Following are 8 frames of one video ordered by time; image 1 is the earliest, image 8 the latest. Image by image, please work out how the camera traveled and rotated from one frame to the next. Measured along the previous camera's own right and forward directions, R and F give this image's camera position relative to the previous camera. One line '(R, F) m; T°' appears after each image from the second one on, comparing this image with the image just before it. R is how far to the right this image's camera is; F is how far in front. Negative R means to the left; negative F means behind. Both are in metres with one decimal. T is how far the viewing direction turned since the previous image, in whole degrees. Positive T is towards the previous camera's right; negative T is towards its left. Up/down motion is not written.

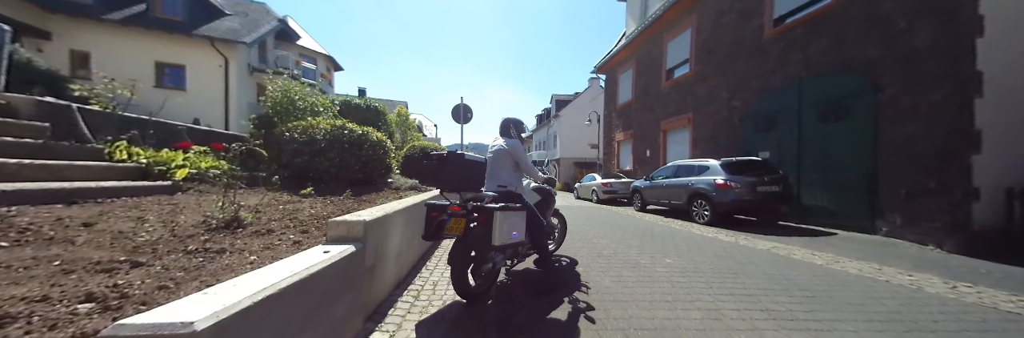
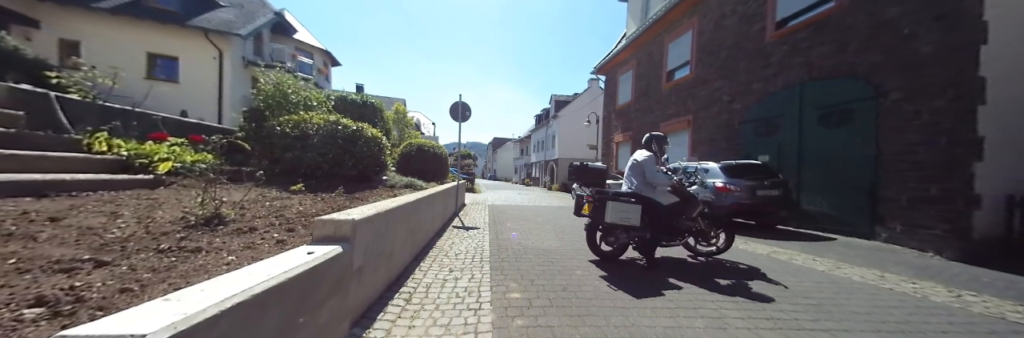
(0.0, +0.1) m; +1°
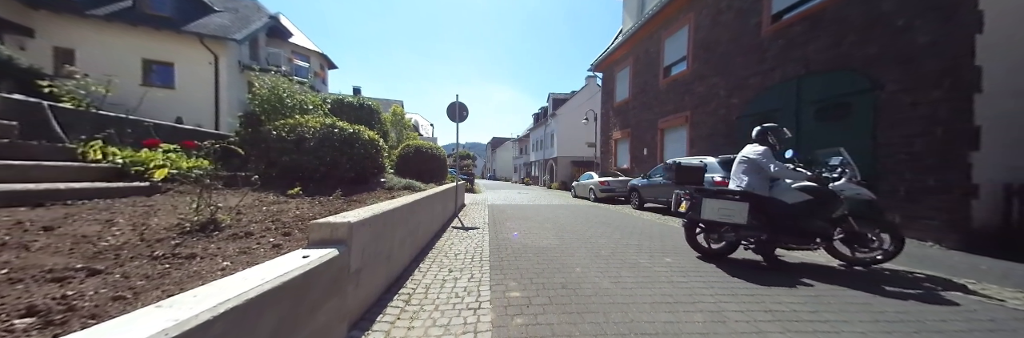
(0.0, 0.0) m; 0°
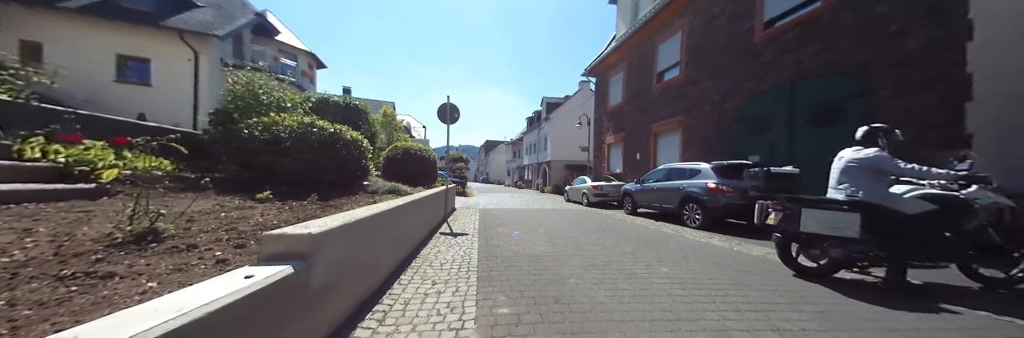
(0.0, +0.2) m; +1°
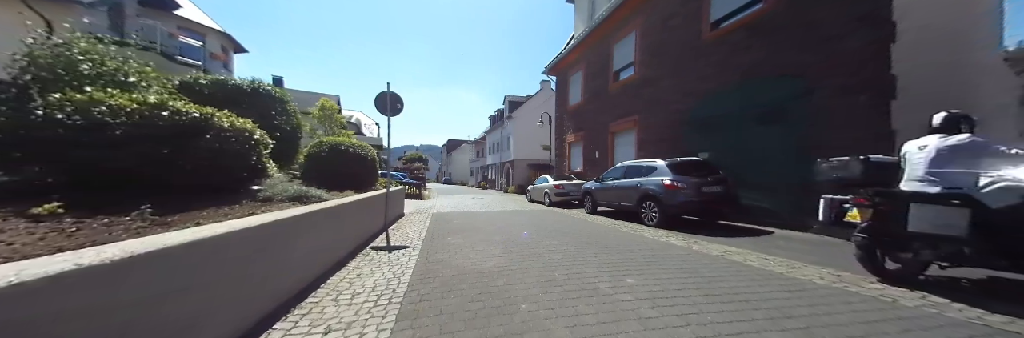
(+0.3, +0.8) m; +8°
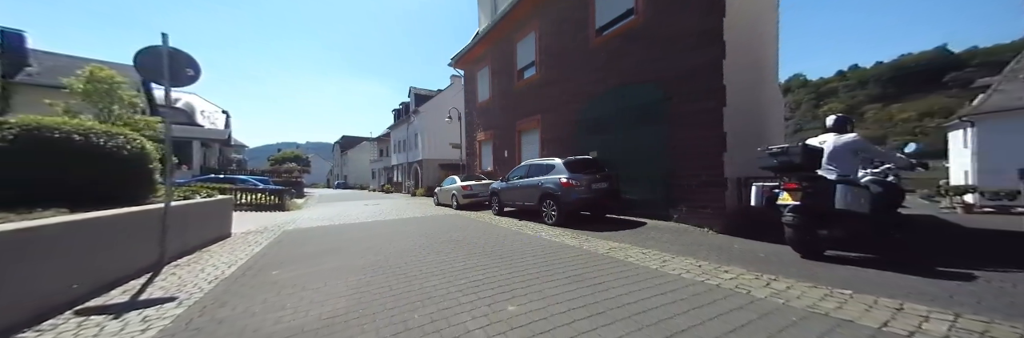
(+0.8, +1.0) m; +19°
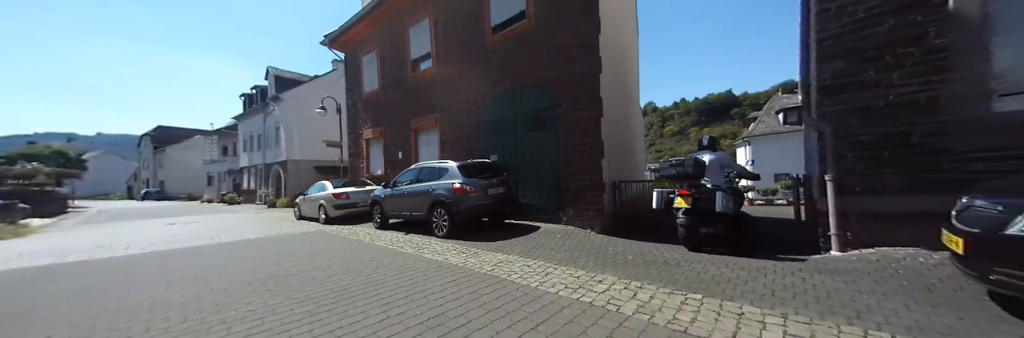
(+0.8, +0.8) m; +20°
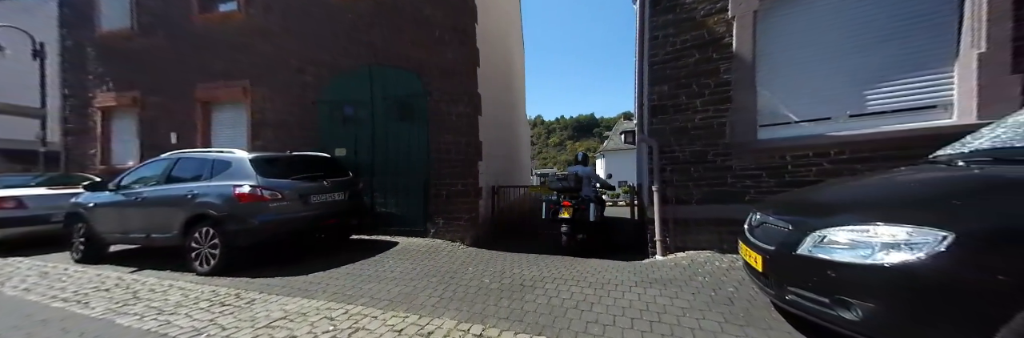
(+1.0, +1.0) m; +23°
